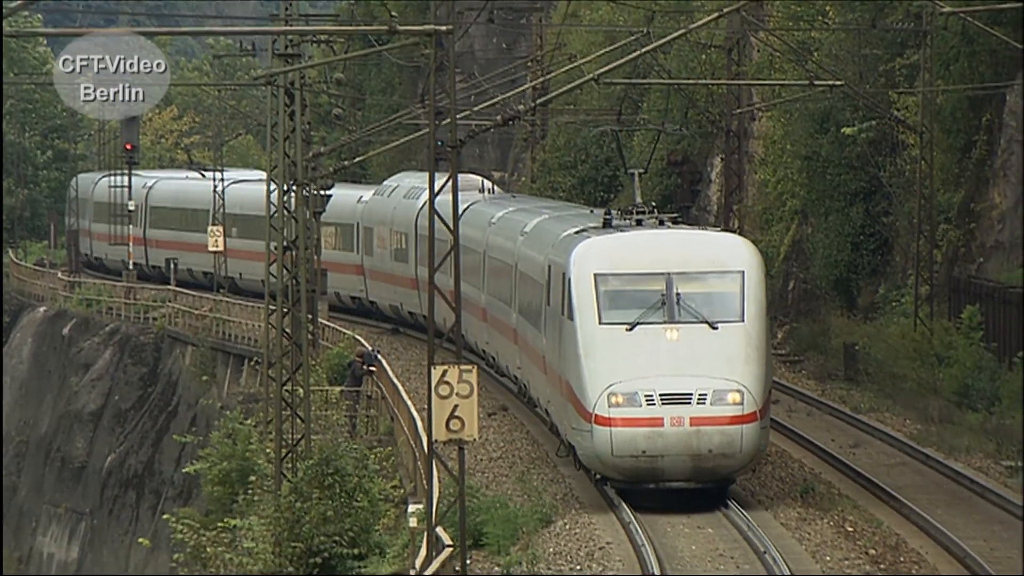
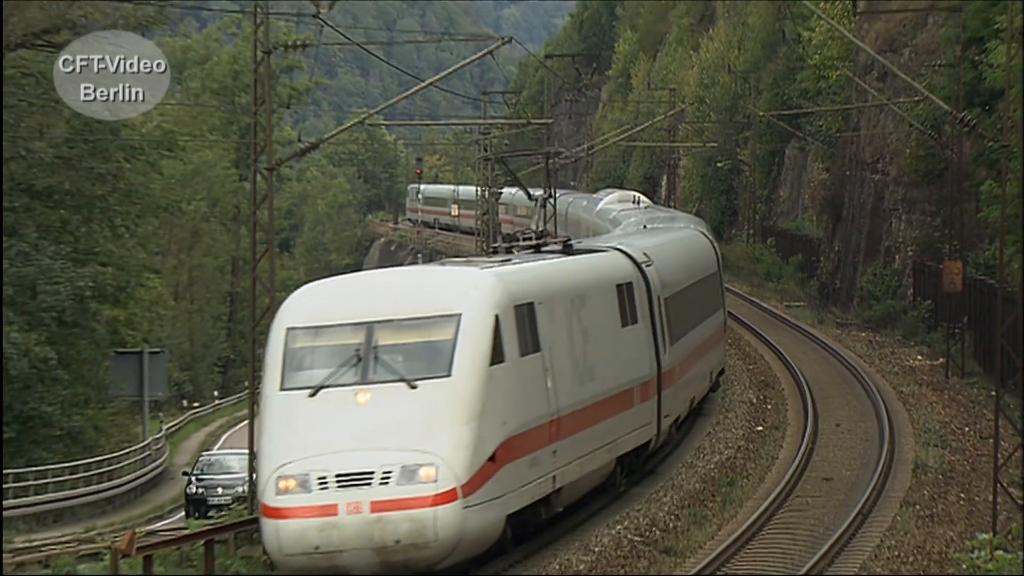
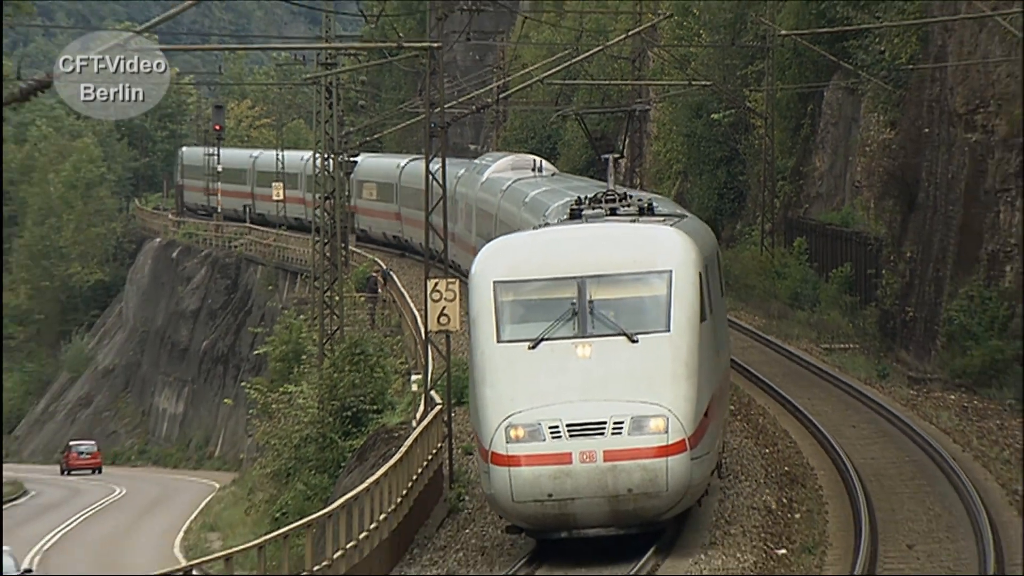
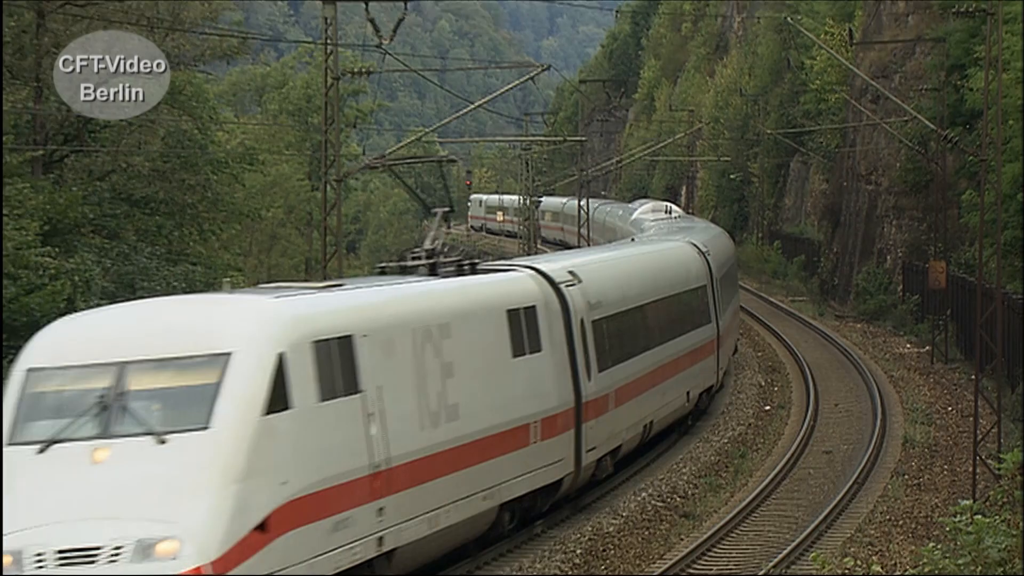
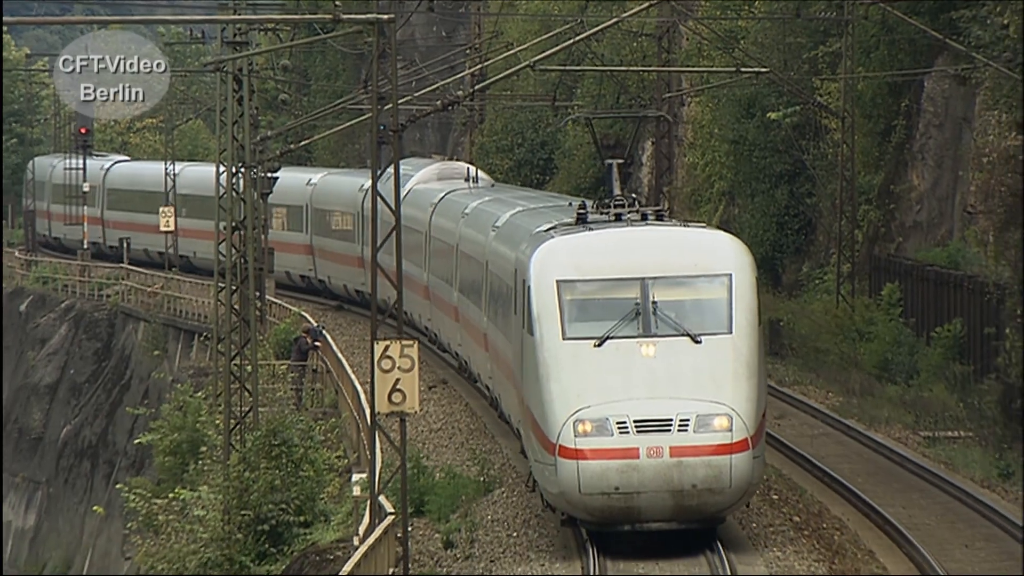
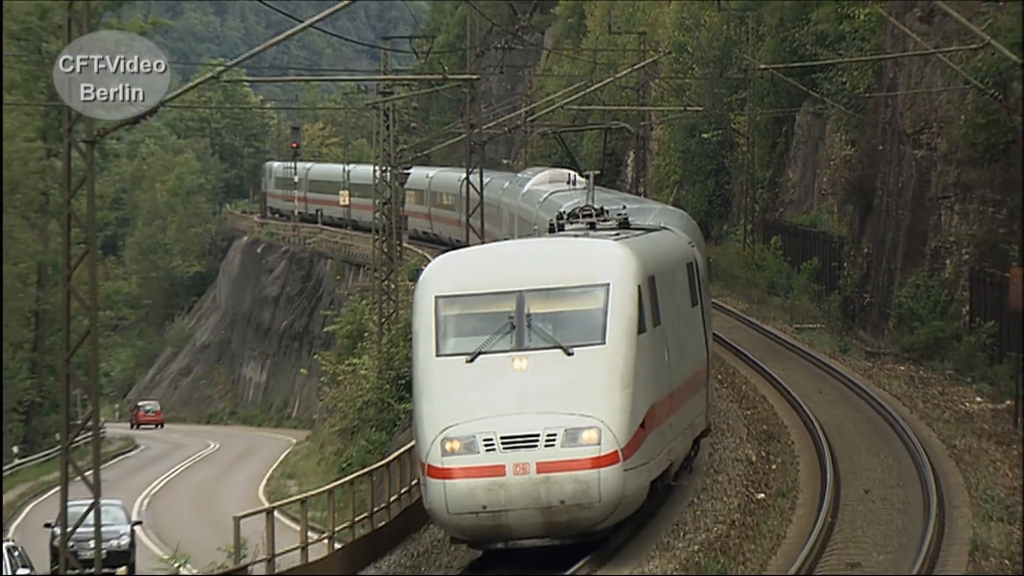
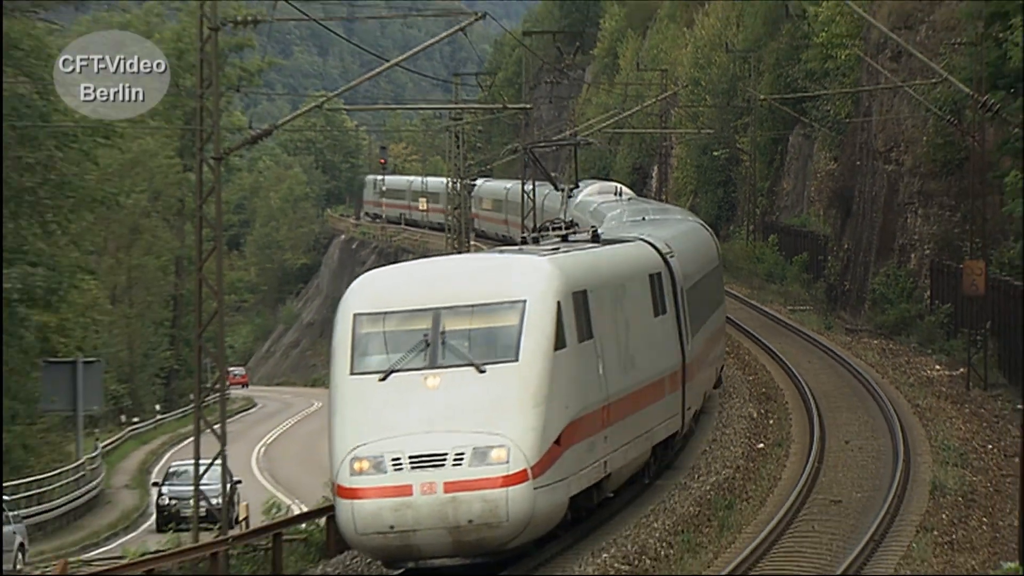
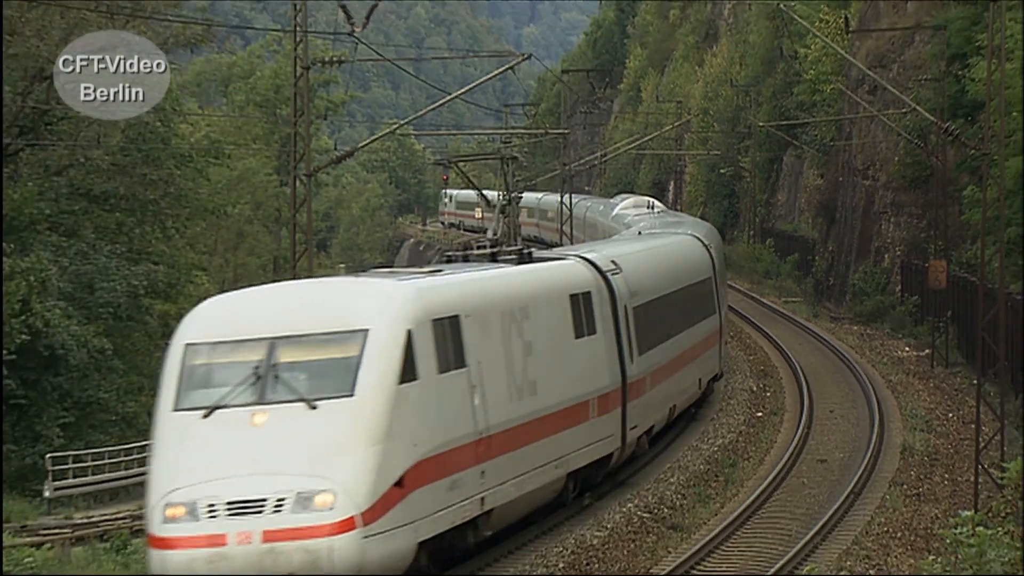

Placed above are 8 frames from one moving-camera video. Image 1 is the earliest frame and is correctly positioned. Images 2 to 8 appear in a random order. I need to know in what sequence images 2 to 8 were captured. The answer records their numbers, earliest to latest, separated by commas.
5, 3, 6, 7, 2, 8, 4
